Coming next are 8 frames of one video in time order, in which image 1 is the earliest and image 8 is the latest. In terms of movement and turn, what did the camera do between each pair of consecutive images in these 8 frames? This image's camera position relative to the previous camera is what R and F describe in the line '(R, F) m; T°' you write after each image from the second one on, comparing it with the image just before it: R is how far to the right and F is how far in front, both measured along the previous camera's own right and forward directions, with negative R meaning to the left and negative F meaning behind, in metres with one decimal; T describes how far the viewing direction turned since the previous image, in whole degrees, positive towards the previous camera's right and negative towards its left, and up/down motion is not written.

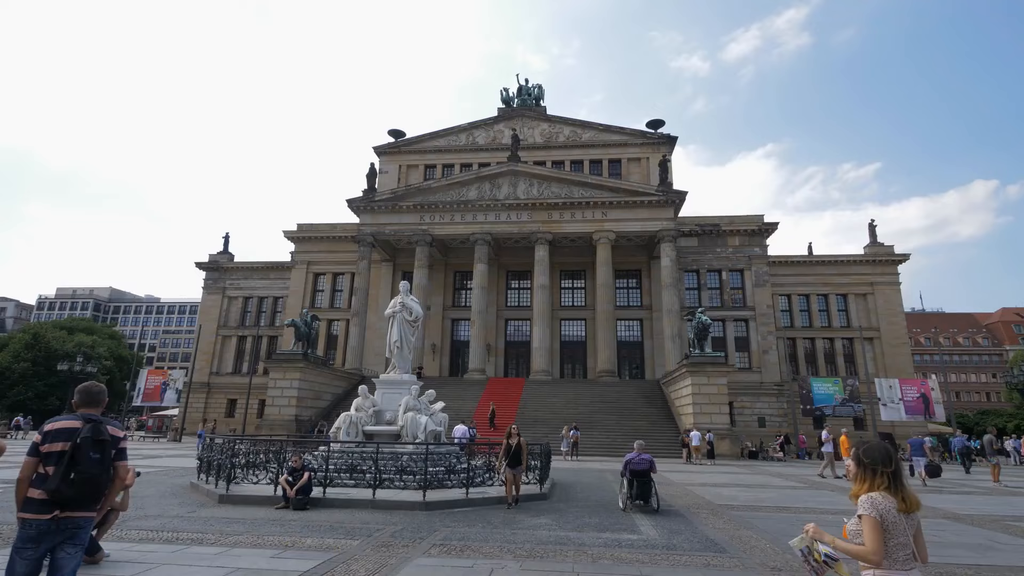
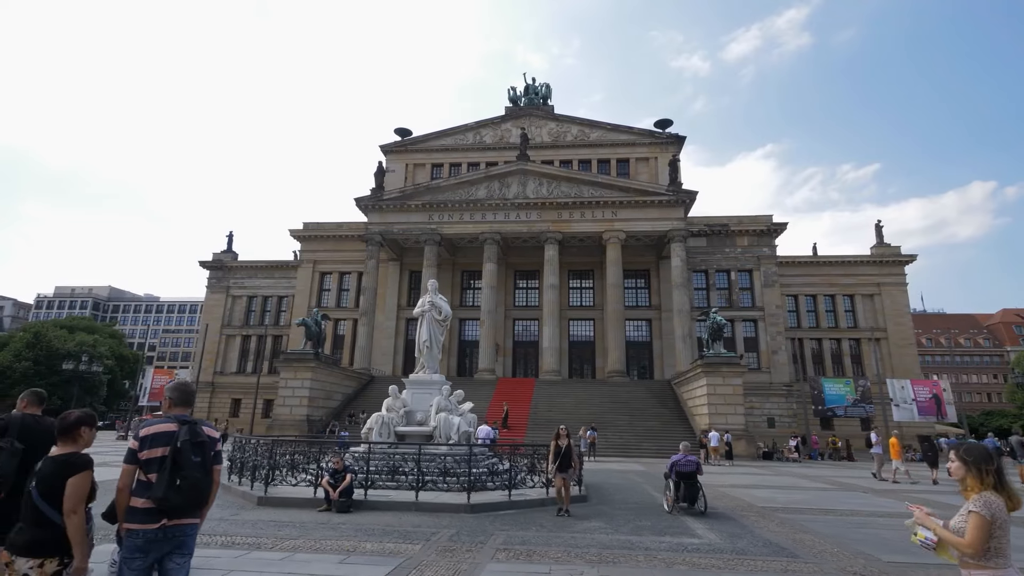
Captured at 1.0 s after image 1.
(-0.9, +0.2) m; 0°
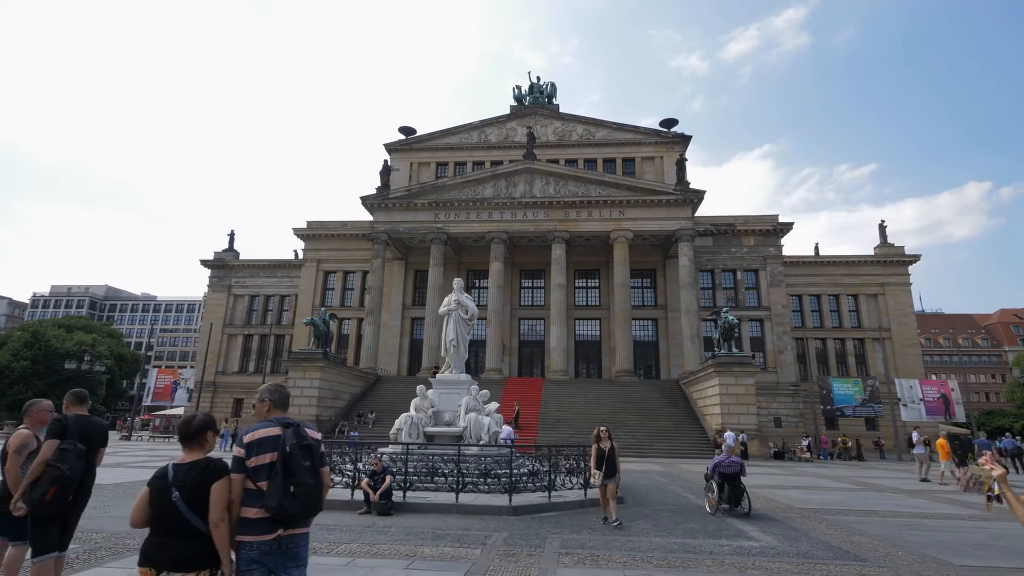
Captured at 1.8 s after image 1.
(-0.8, +0.2) m; 0°
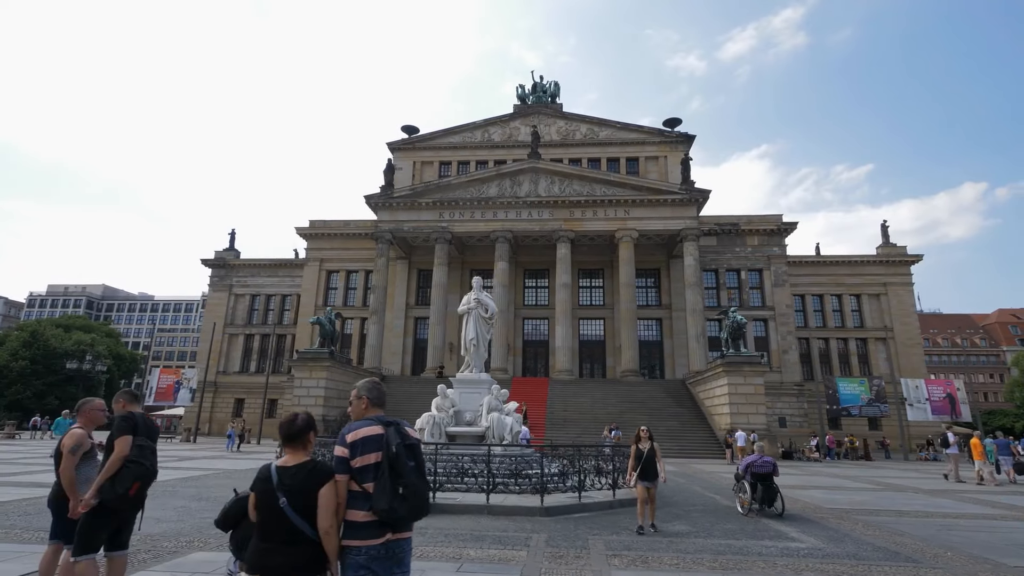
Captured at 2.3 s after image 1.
(-0.6, +0.1) m; 0°
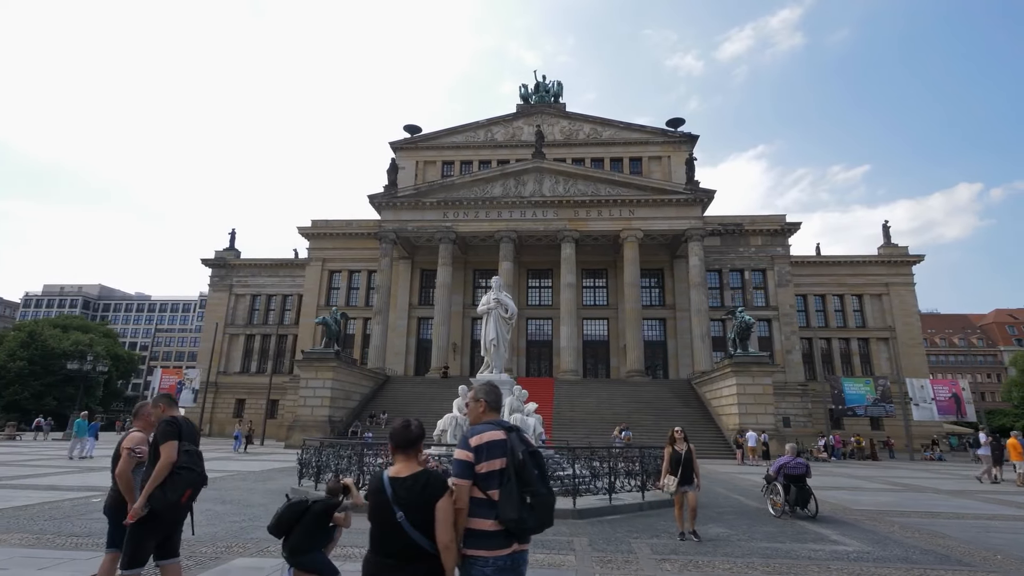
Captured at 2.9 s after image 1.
(-0.6, +0.1) m; 0°
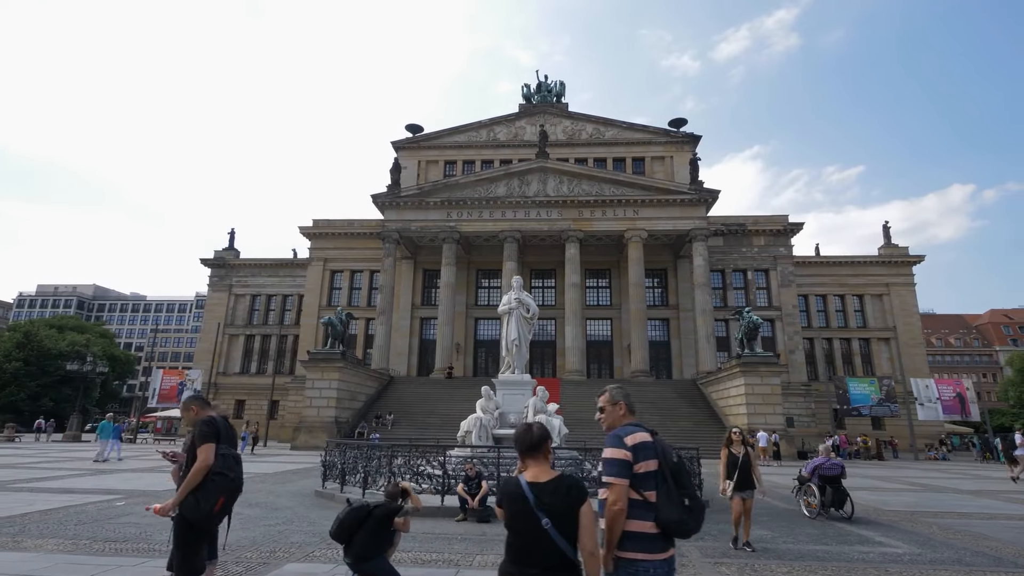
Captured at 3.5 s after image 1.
(-0.7, +0.1) m; +1°
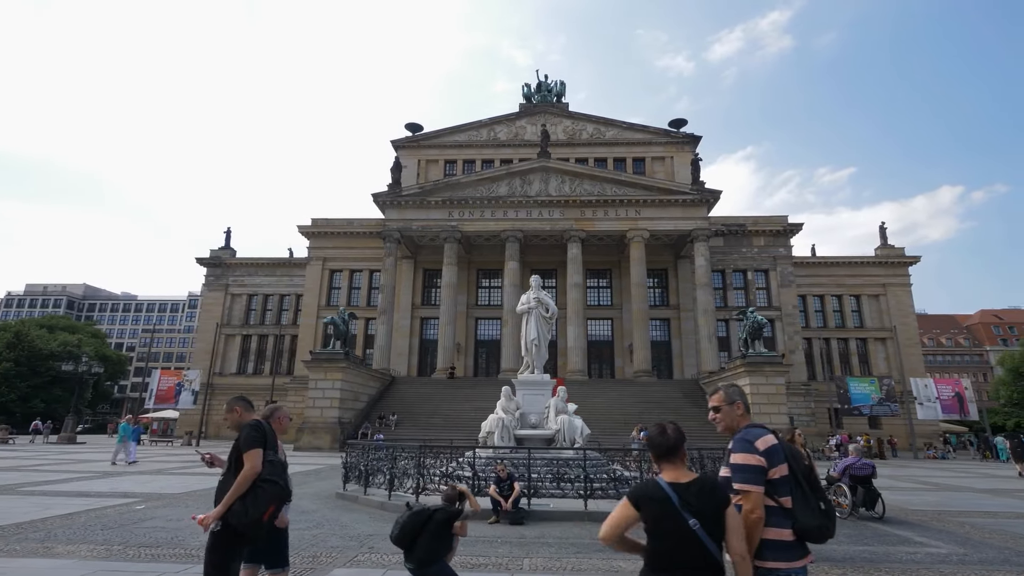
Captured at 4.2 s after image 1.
(-0.7, +0.1) m; +1°
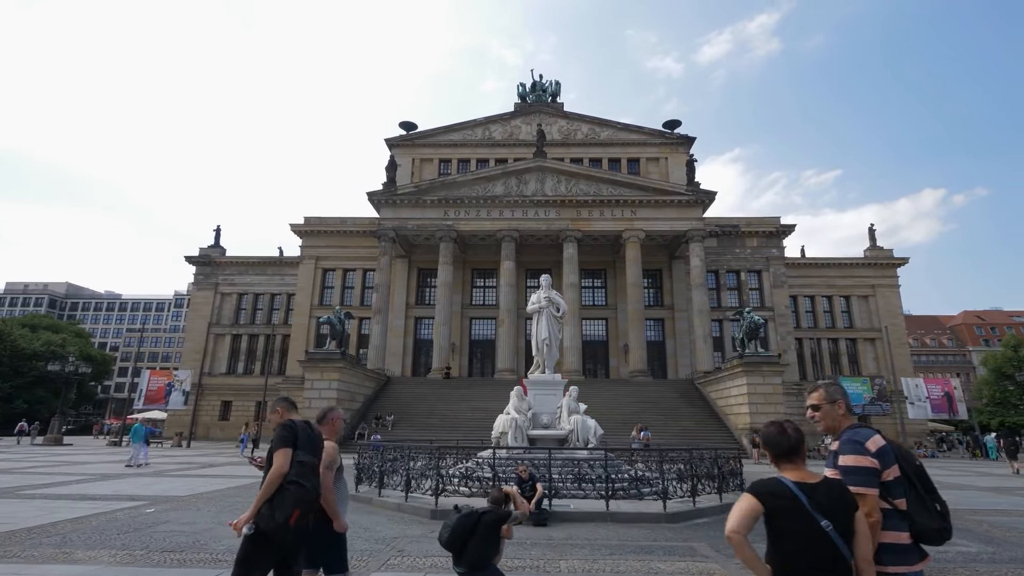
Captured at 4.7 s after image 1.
(-0.6, +0.1) m; +1°
